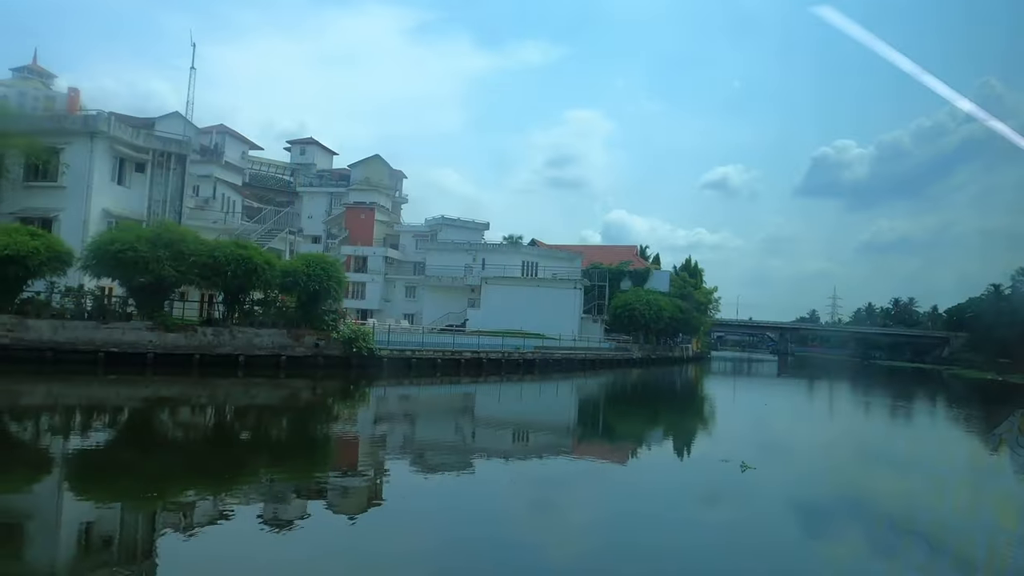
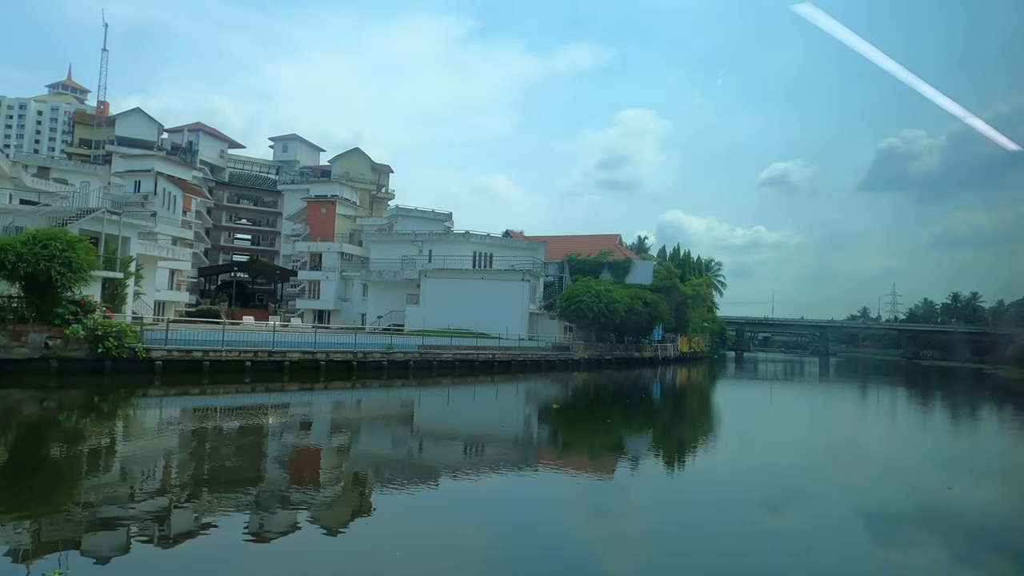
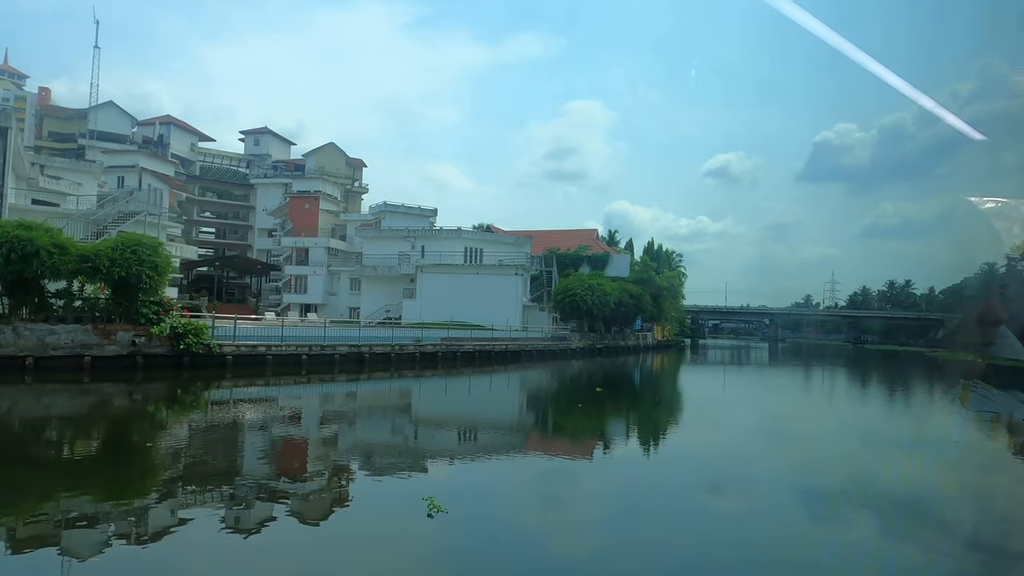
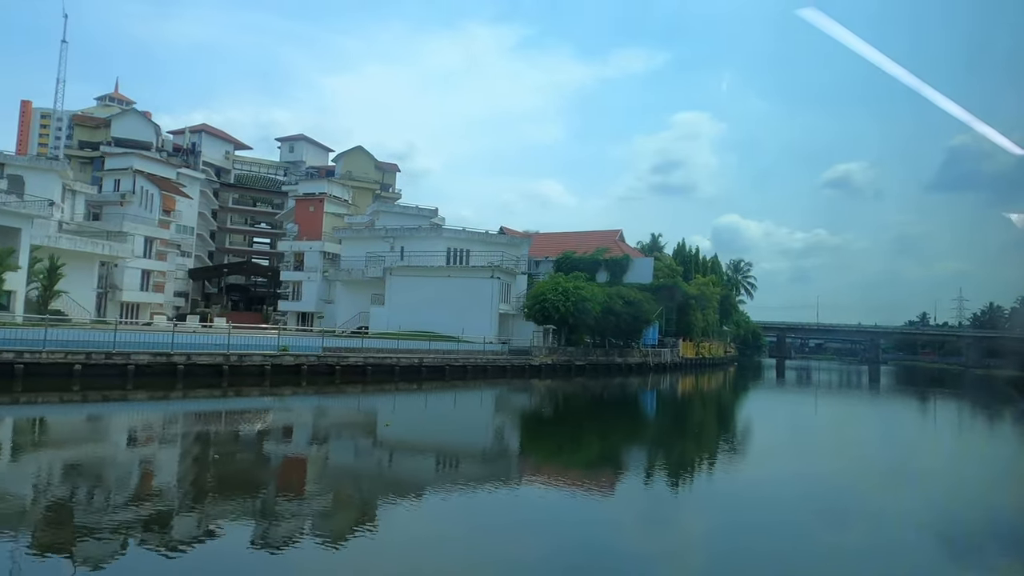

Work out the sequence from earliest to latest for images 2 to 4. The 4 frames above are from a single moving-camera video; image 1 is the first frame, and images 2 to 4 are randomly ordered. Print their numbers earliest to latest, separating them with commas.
3, 2, 4
